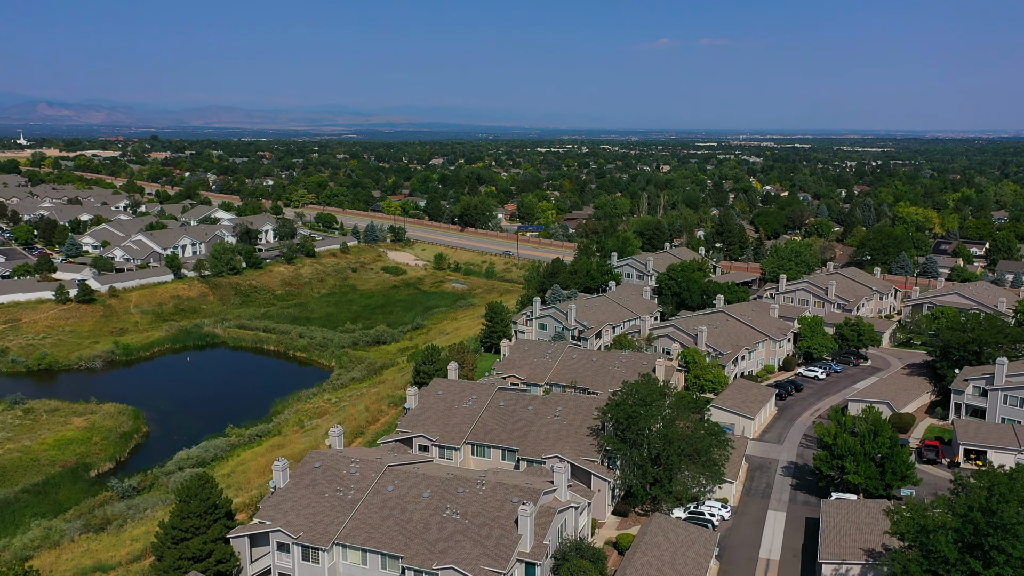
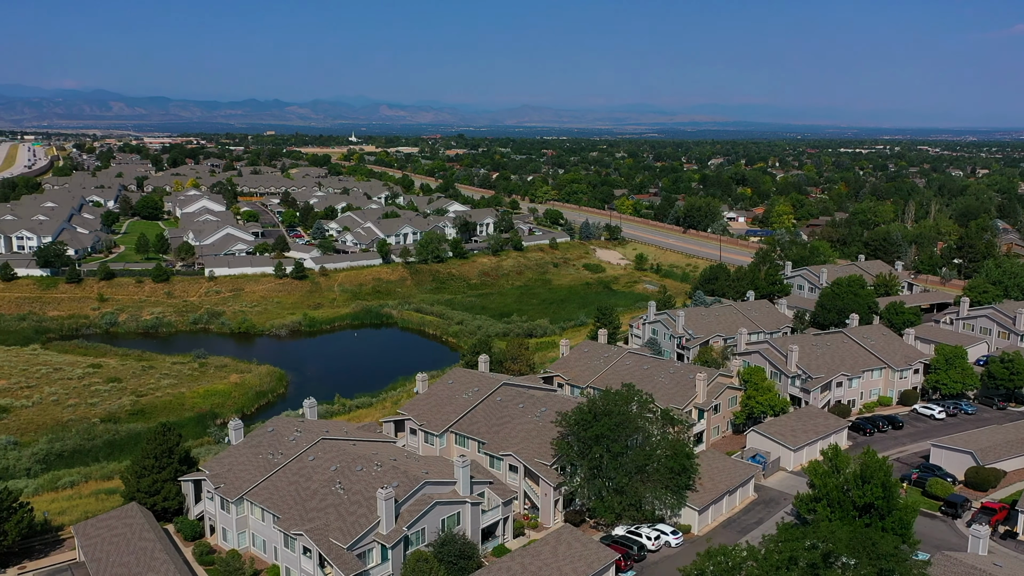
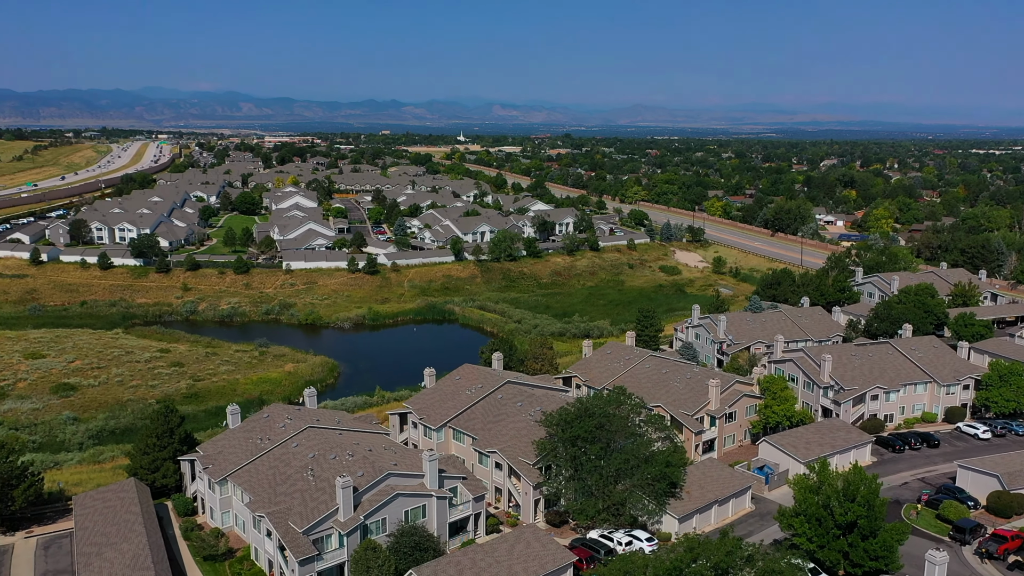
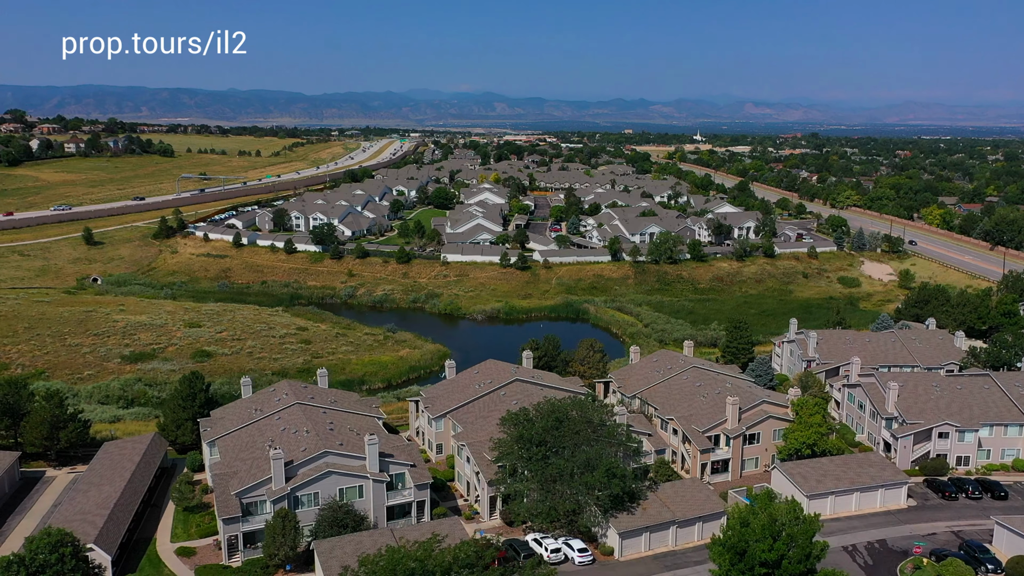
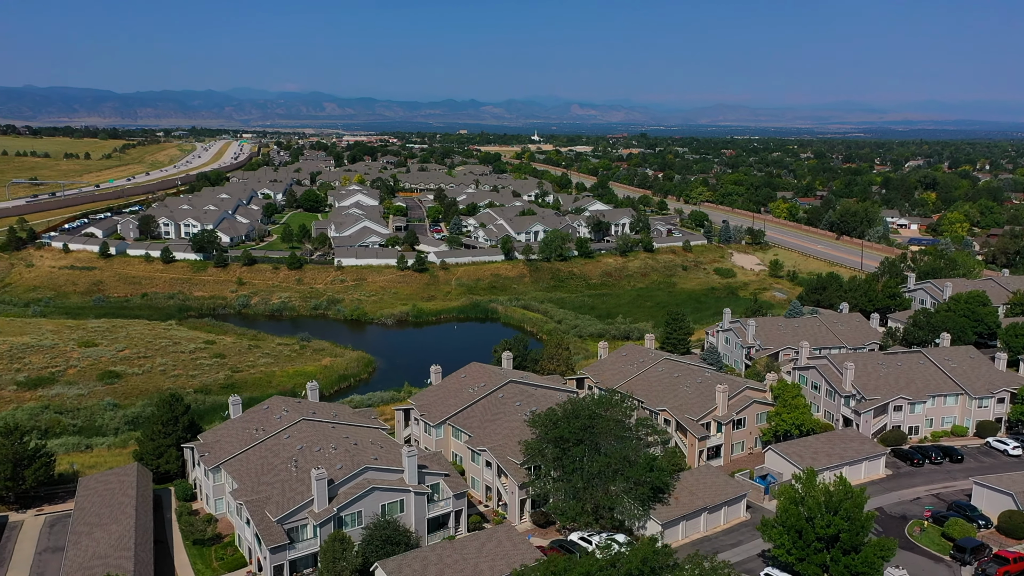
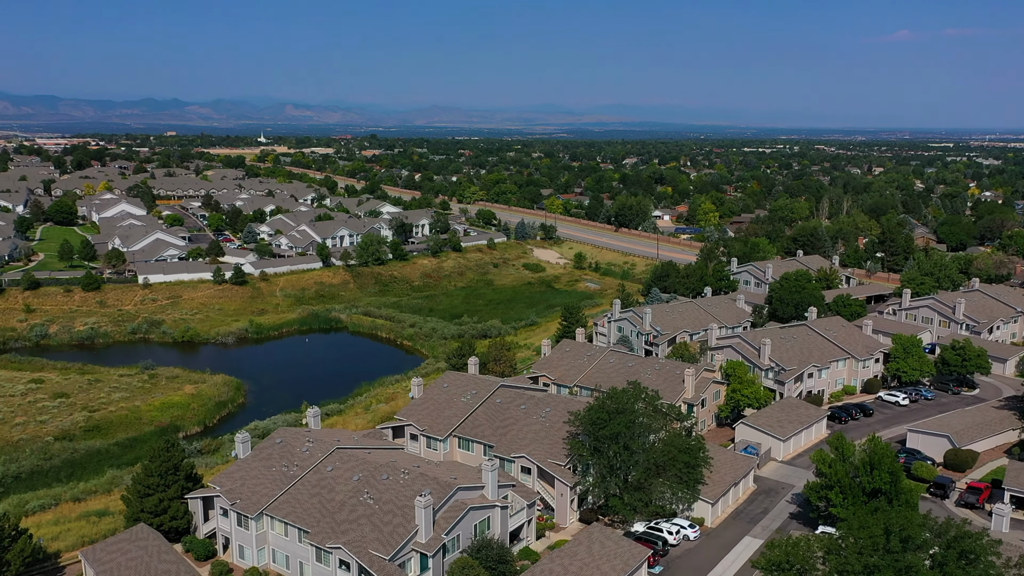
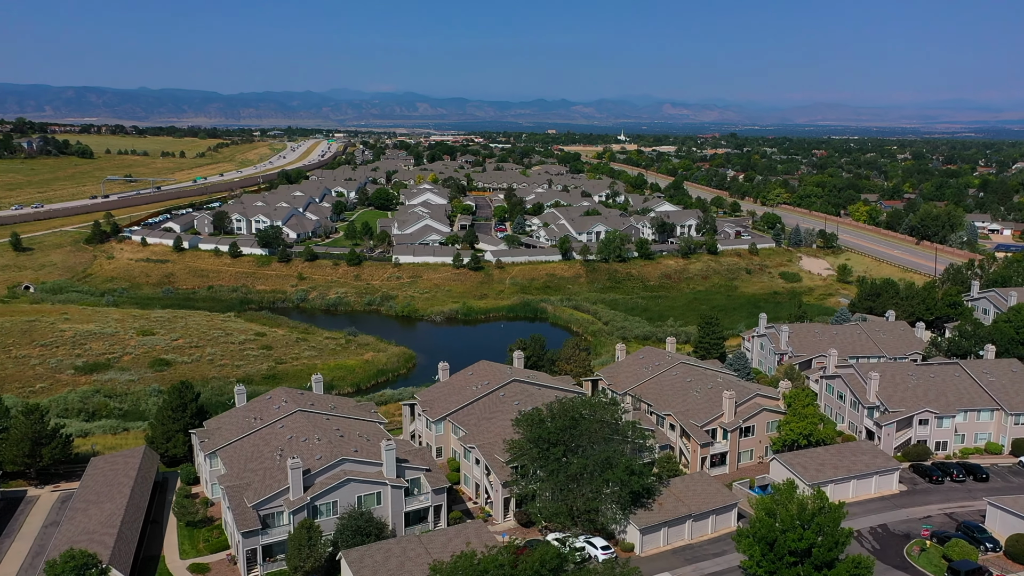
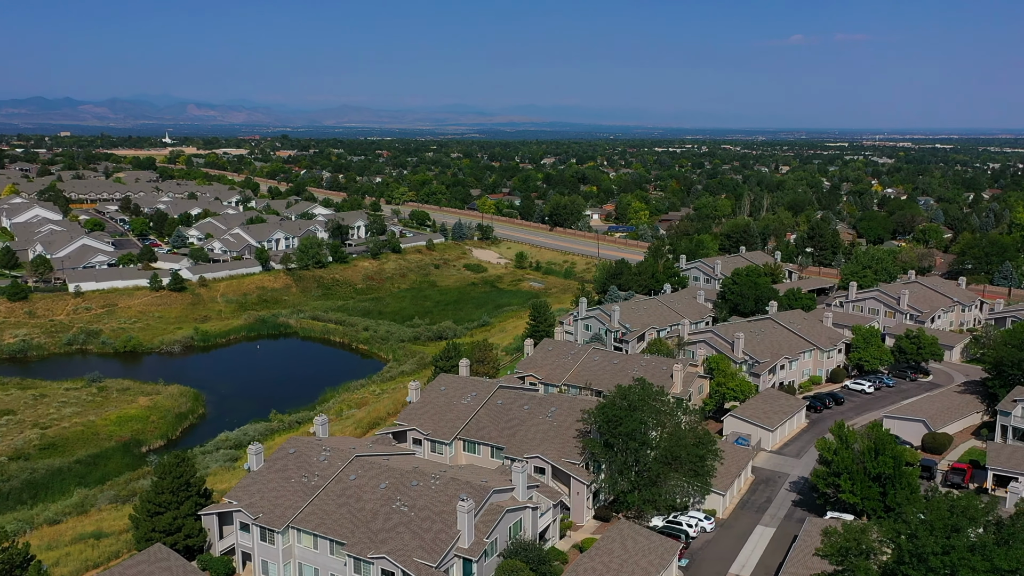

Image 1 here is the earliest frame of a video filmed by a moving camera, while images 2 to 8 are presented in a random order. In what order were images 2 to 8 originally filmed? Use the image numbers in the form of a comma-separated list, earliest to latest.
8, 6, 2, 3, 5, 7, 4
